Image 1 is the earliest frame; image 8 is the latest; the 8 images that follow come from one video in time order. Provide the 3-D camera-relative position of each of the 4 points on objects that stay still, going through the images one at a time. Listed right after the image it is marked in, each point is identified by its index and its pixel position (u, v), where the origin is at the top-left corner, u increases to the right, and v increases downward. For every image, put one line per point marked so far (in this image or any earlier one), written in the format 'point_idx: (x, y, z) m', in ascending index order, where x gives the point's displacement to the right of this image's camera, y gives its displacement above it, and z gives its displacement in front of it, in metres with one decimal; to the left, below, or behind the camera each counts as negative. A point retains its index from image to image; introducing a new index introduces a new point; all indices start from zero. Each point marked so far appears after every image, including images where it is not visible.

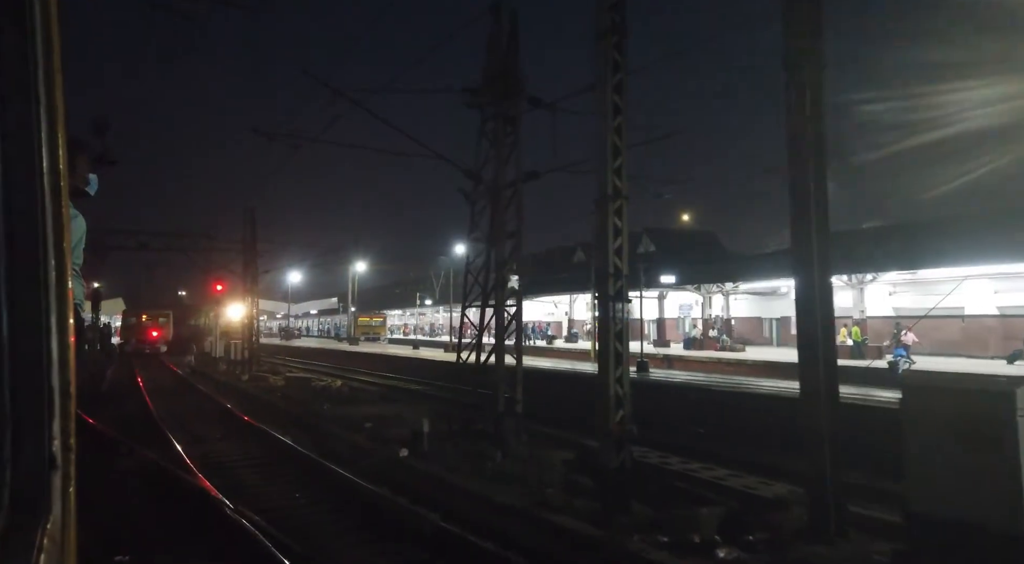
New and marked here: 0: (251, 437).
0: (-5.4, -3.1, +16.1) m
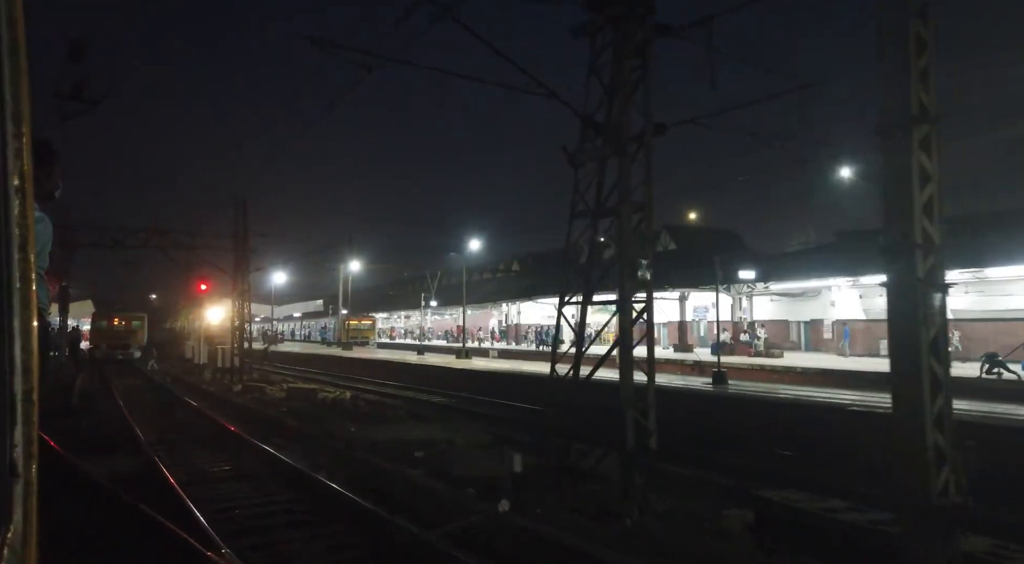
0: (-4.2, -3.0, +13.0) m
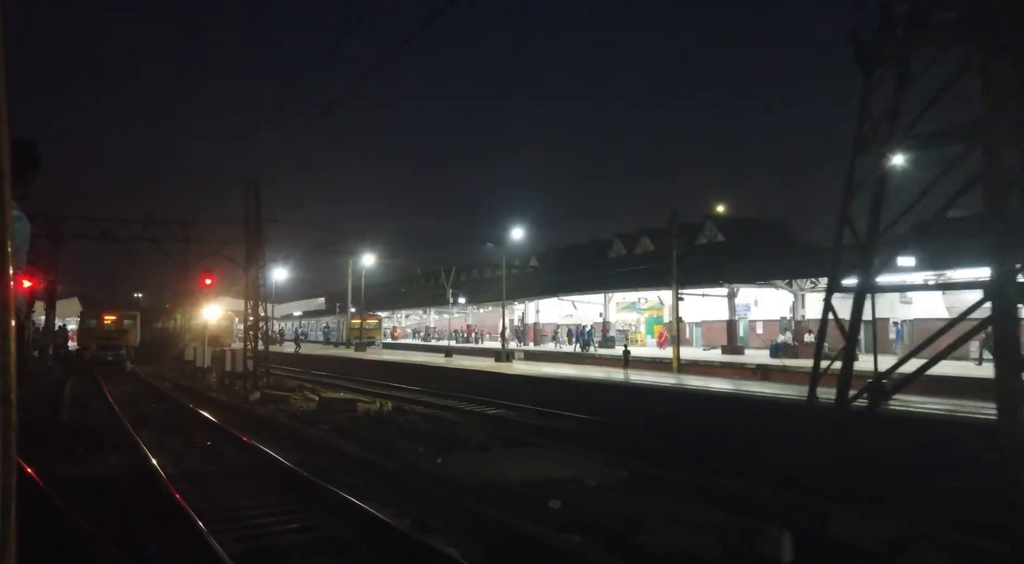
0: (-2.4, -2.8, +9.8) m
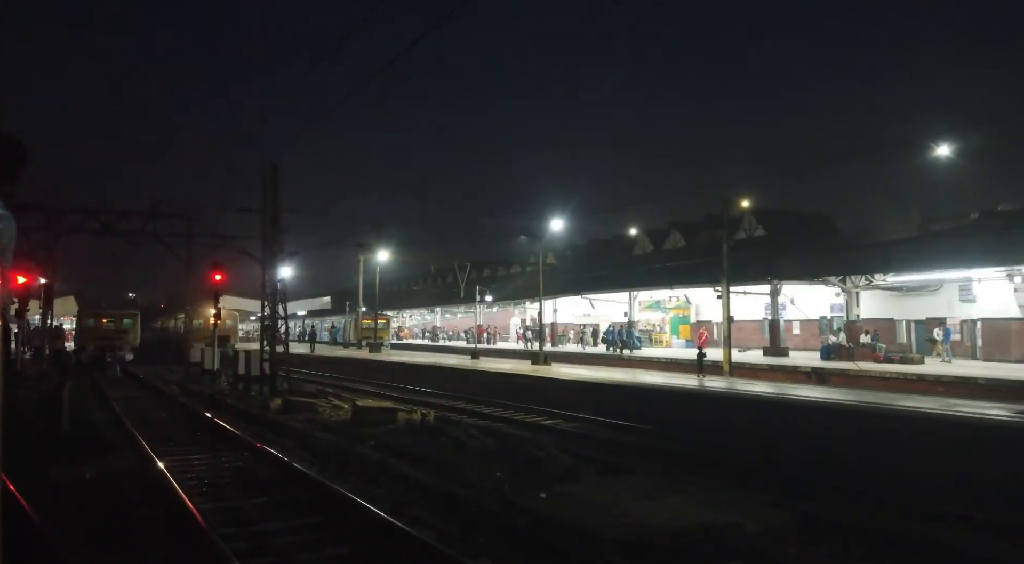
0: (-1.2, -2.7, +7.7) m
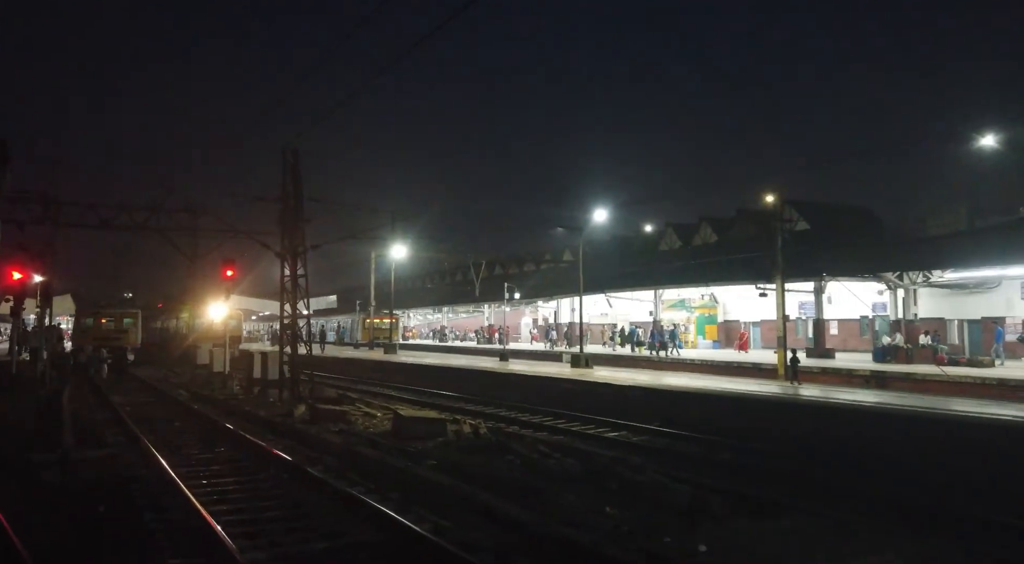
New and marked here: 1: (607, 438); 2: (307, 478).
0: (0.0, -2.6, +5.8) m
1: (+1.6, -2.7, +13.2) m
2: (-2.8, -2.7, +10.6) m
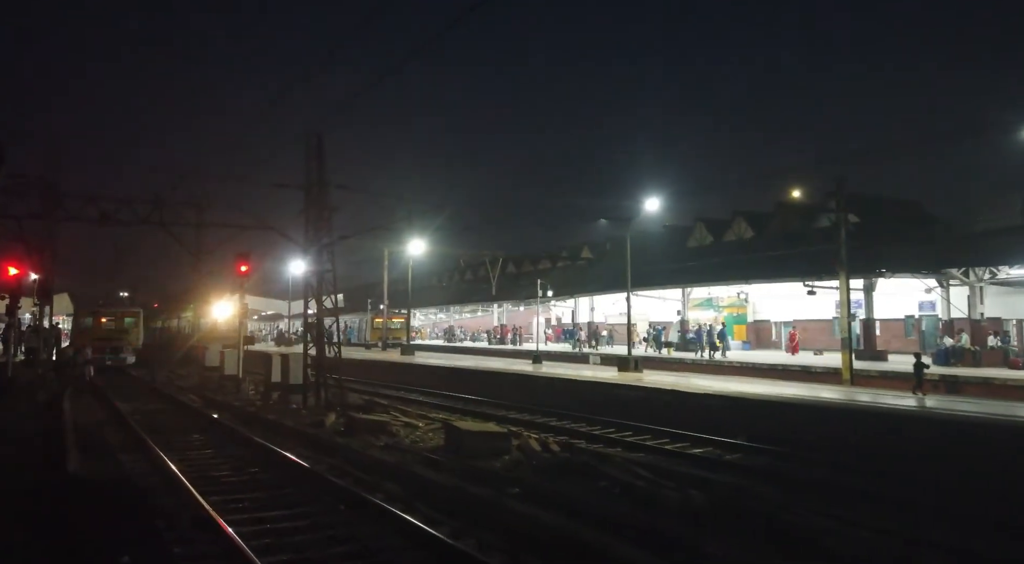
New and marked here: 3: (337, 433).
0: (+1.2, -2.5, +4.0) m
1: (+2.8, -2.6, +11.4) m
2: (-1.7, -2.6, +8.7) m
3: (-3.2, -2.8, +14.2) m
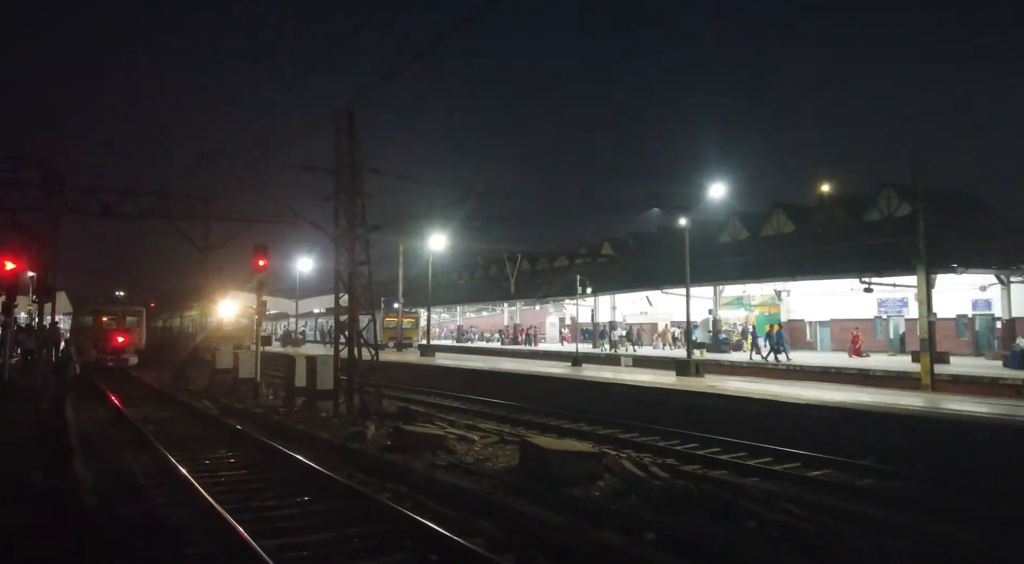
0: (+2.4, -2.3, +2.1) m
1: (+4.0, -2.5, +9.6) m
2: (-0.5, -2.5, +6.9) m
3: (-2.0, -2.7, +12.4) m
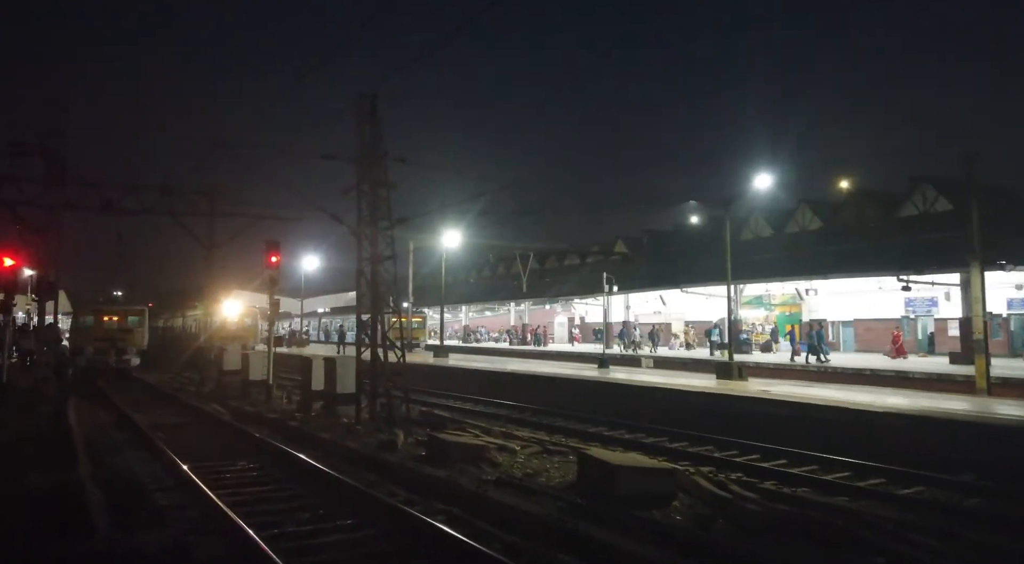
0: (+3.2, -2.3, +1.1) m
1: (+4.7, -2.4, +8.5) m
2: (+0.3, -2.4, +5.8) m
3: (-1.3, -2.6, +11.3) m
